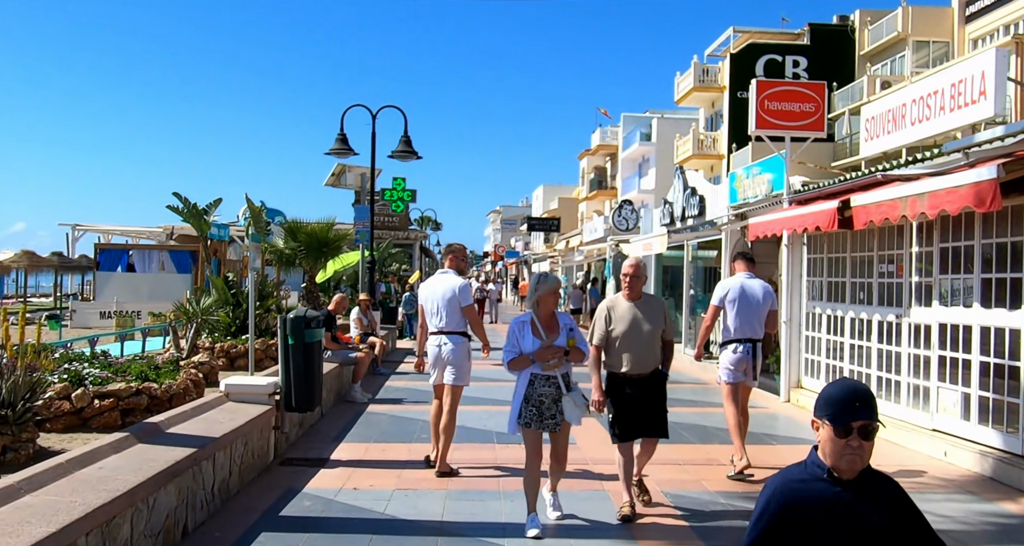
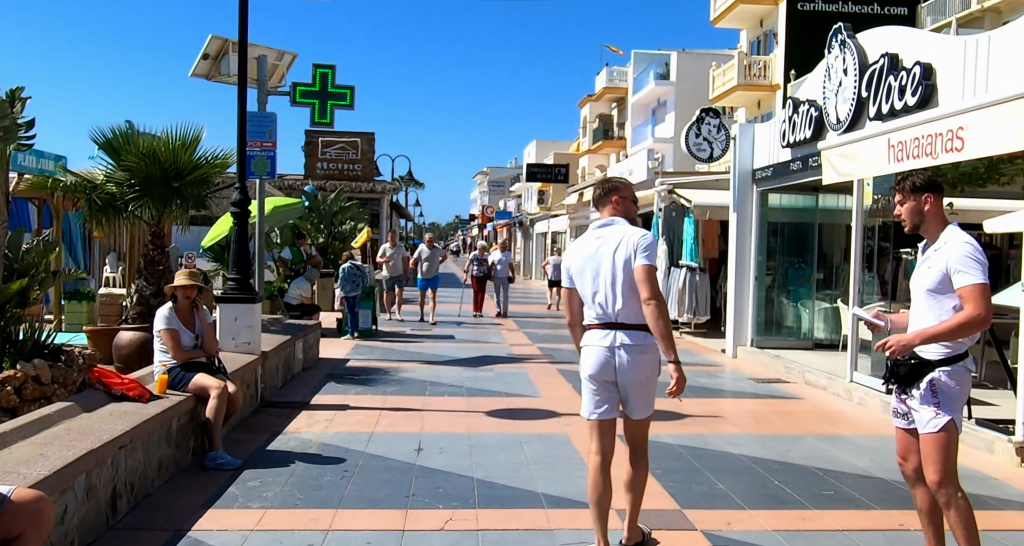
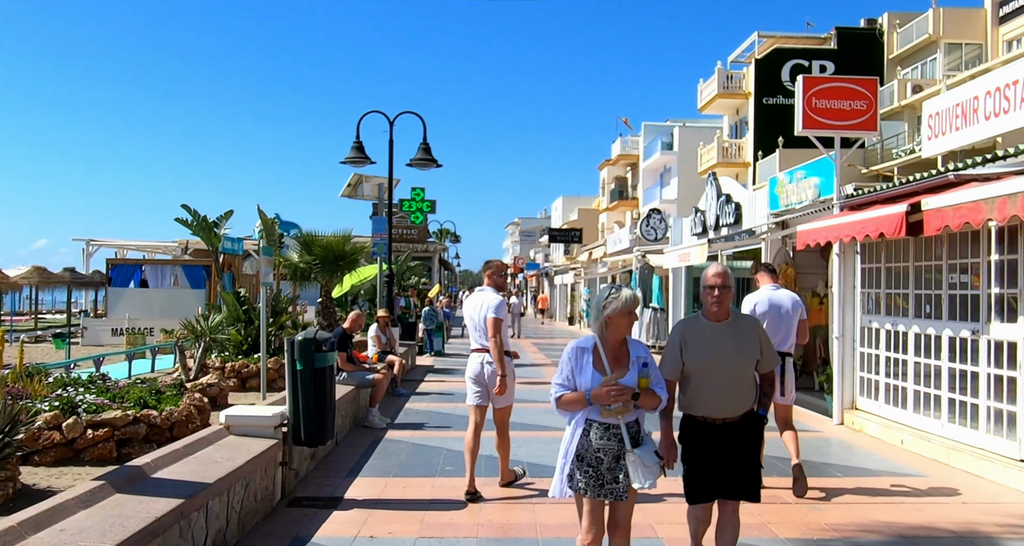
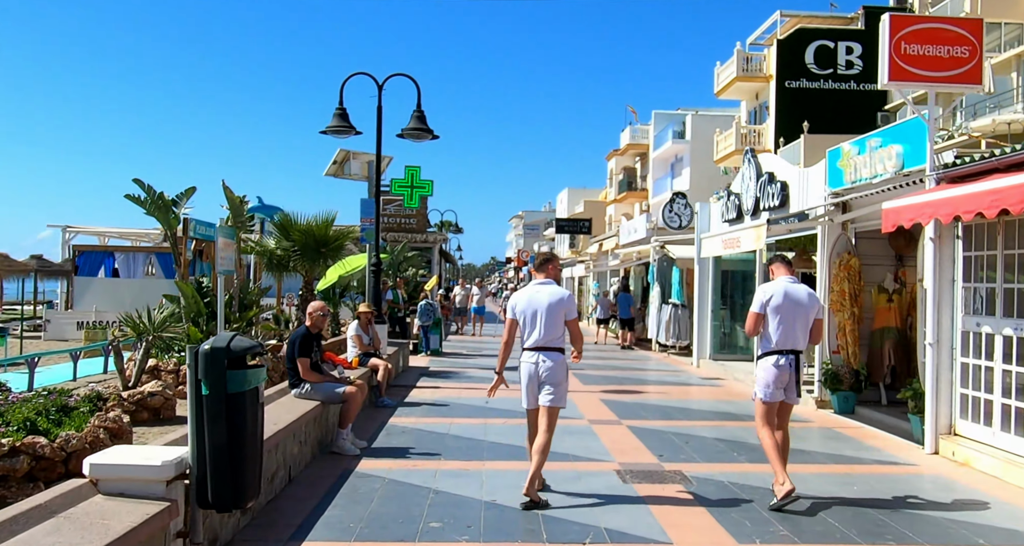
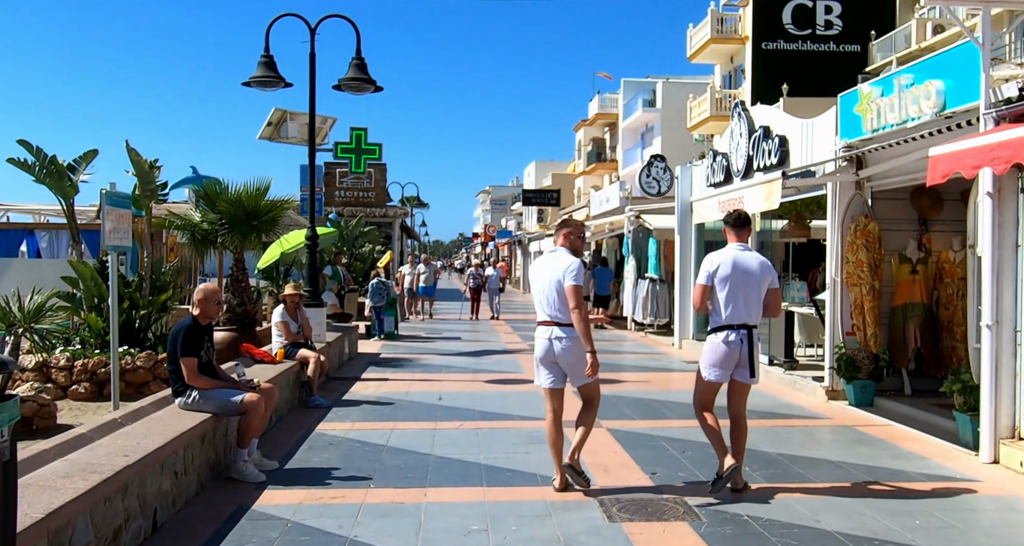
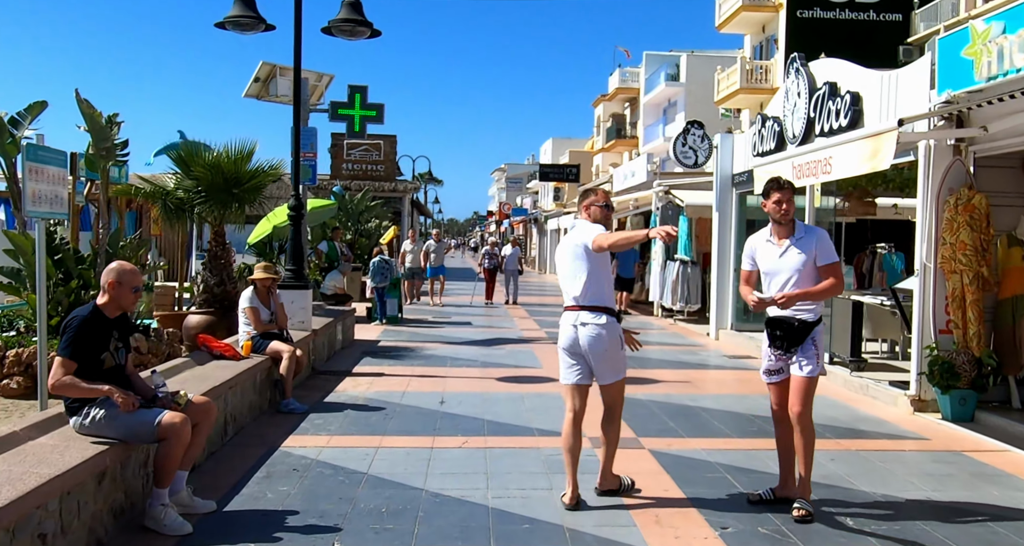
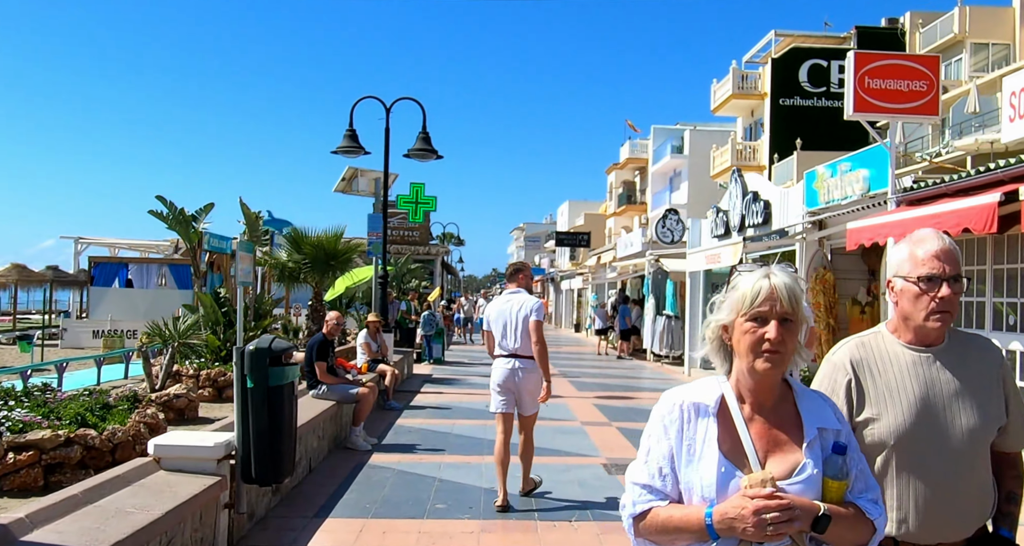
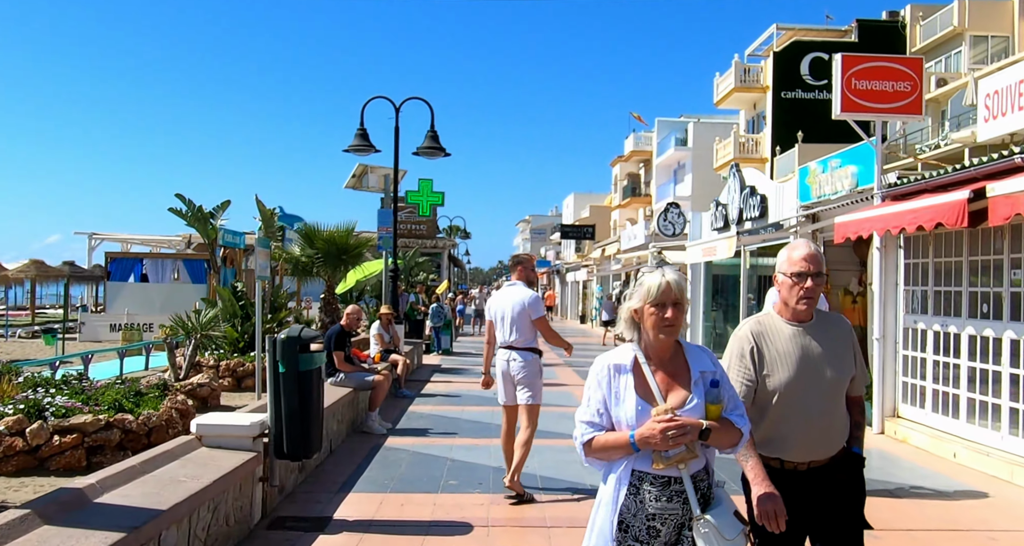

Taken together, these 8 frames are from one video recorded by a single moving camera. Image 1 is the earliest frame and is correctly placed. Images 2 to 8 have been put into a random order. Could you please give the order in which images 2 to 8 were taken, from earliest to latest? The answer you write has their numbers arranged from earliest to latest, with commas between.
3, 8, 7, 4, 5, 6, 2
